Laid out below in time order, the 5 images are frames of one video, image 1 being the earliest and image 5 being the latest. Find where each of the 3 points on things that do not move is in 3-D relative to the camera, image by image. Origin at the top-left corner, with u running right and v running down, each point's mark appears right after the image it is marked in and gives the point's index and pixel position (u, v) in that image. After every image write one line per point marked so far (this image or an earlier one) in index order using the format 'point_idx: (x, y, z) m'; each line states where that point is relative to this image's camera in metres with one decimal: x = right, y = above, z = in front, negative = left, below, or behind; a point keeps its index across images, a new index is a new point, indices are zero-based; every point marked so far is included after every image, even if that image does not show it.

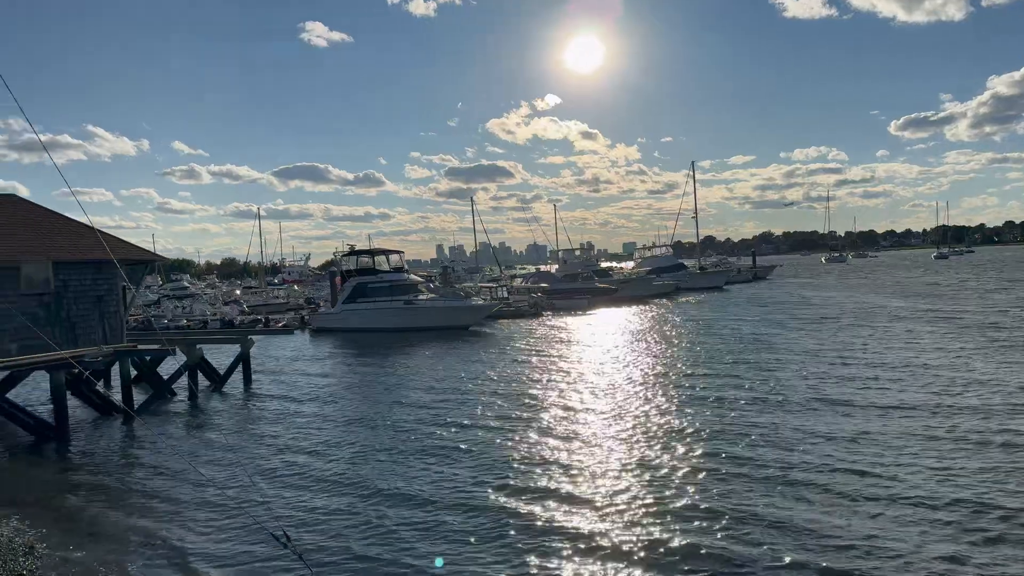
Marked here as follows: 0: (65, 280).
0: (-9.7, +0.2, +14.5) m
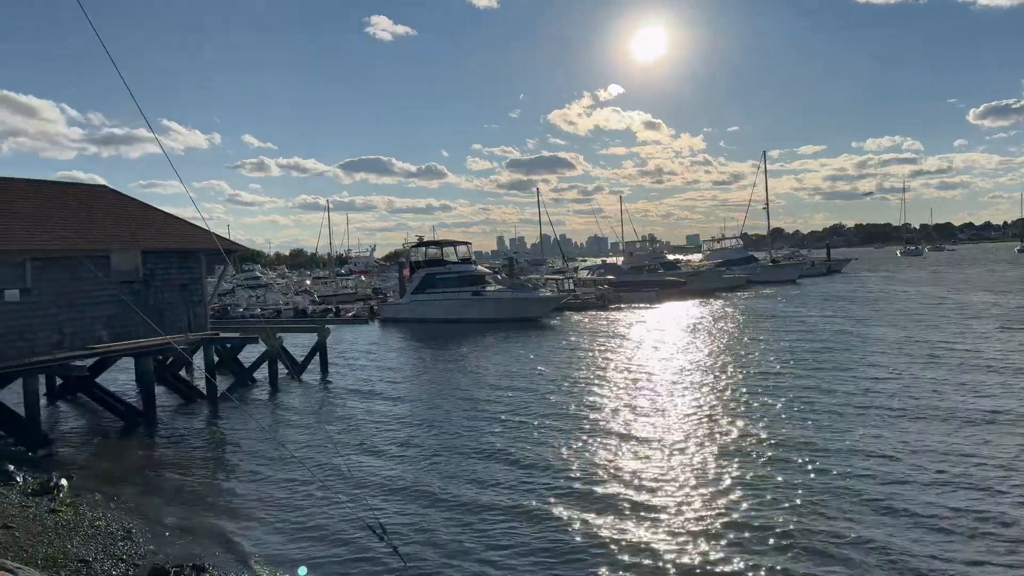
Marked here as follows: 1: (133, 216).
0: (-8.0, +0.4, +14.9) m
1: (-8.8, +1.7, +15.6) m
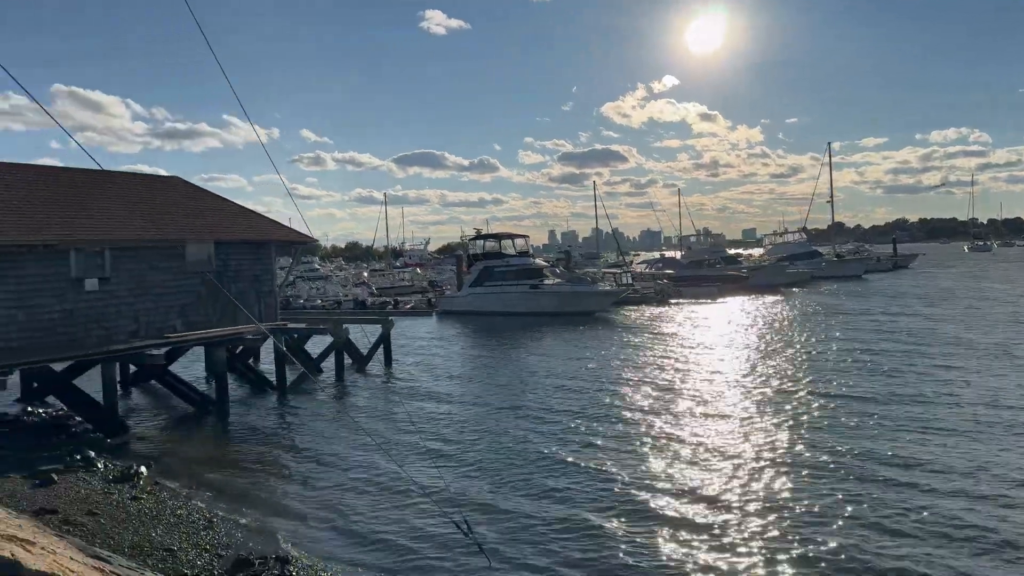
0: (-6.5, +0.7, +15.1) m
1: (-7.3, +1.9, +15.9) m
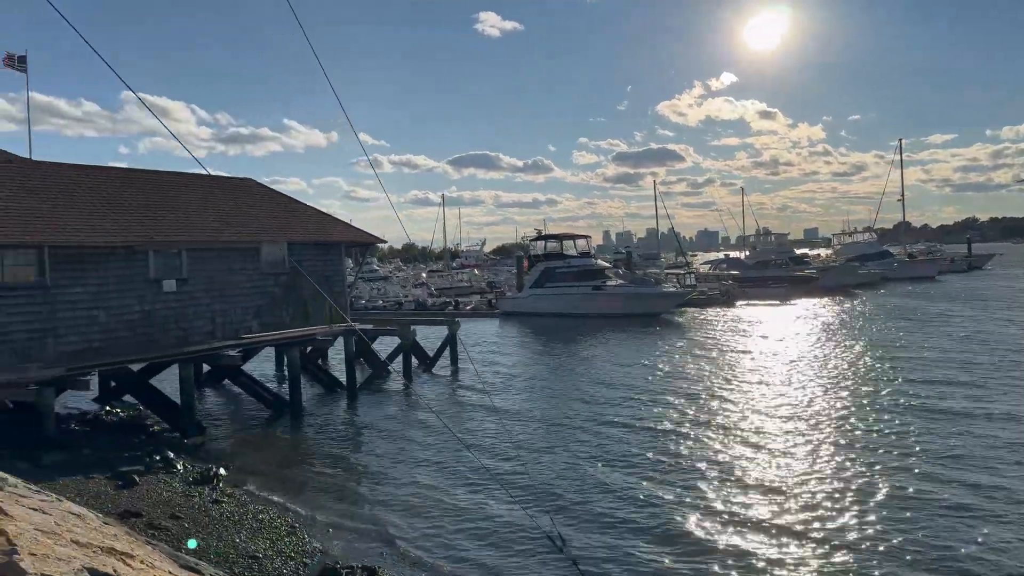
0: (-4.9, +0.6, +15.2) m
1: (-5.6, +1.9, +16.0) m
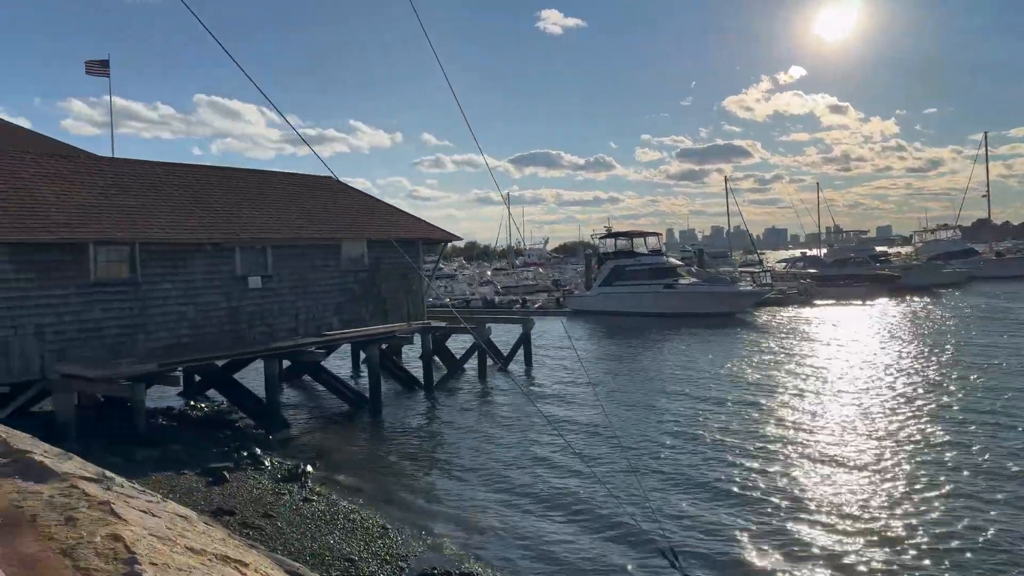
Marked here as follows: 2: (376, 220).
0: (-3.2, +0.7, +15.3) m
1: (-3.8, +2.0, +16.1) m
2: (-3.3, +1.6, +15.7) m
